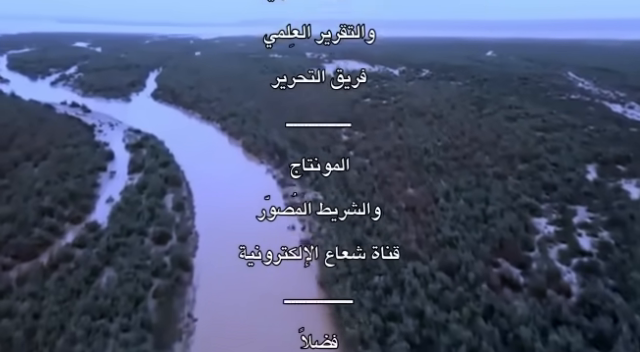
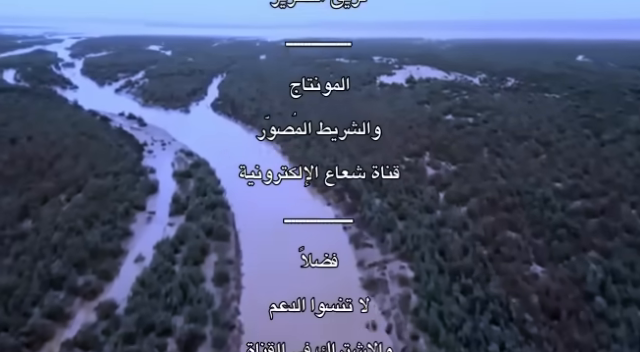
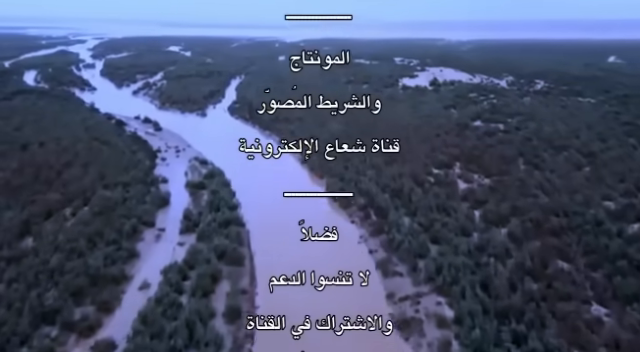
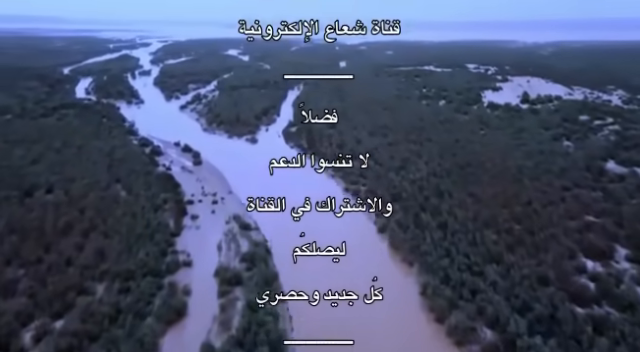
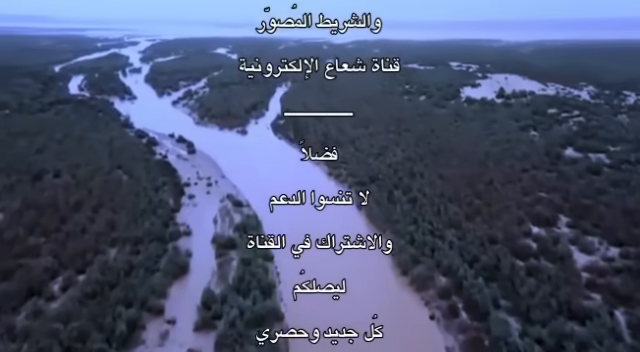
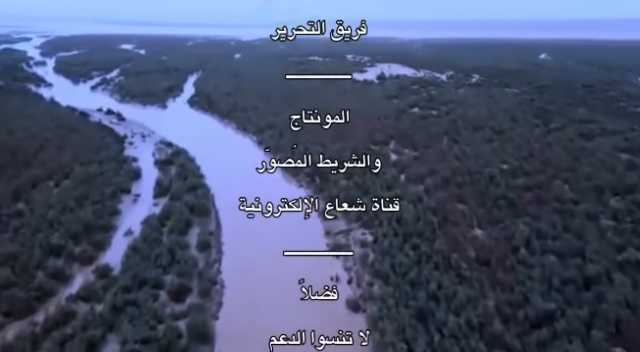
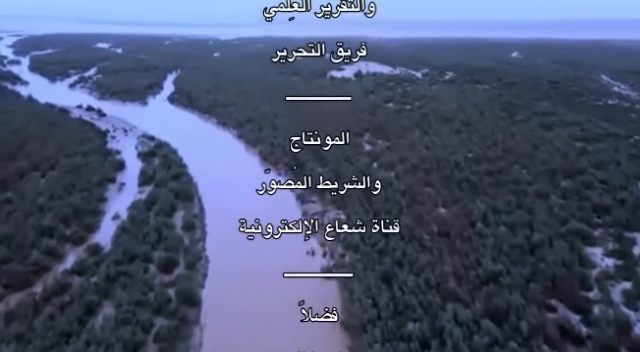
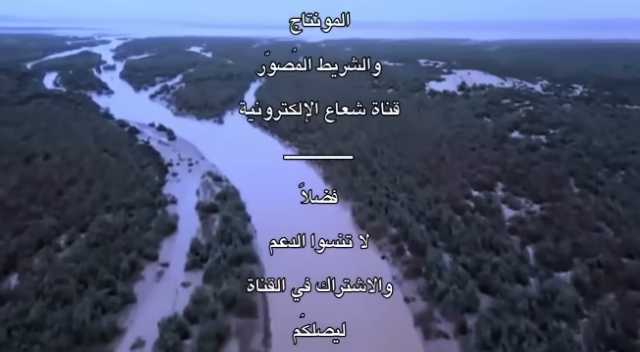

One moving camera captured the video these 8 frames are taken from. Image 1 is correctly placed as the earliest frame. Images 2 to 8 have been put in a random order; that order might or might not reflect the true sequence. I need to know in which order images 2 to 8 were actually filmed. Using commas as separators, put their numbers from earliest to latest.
7, 6, 2, 3, 8, 5, 4
